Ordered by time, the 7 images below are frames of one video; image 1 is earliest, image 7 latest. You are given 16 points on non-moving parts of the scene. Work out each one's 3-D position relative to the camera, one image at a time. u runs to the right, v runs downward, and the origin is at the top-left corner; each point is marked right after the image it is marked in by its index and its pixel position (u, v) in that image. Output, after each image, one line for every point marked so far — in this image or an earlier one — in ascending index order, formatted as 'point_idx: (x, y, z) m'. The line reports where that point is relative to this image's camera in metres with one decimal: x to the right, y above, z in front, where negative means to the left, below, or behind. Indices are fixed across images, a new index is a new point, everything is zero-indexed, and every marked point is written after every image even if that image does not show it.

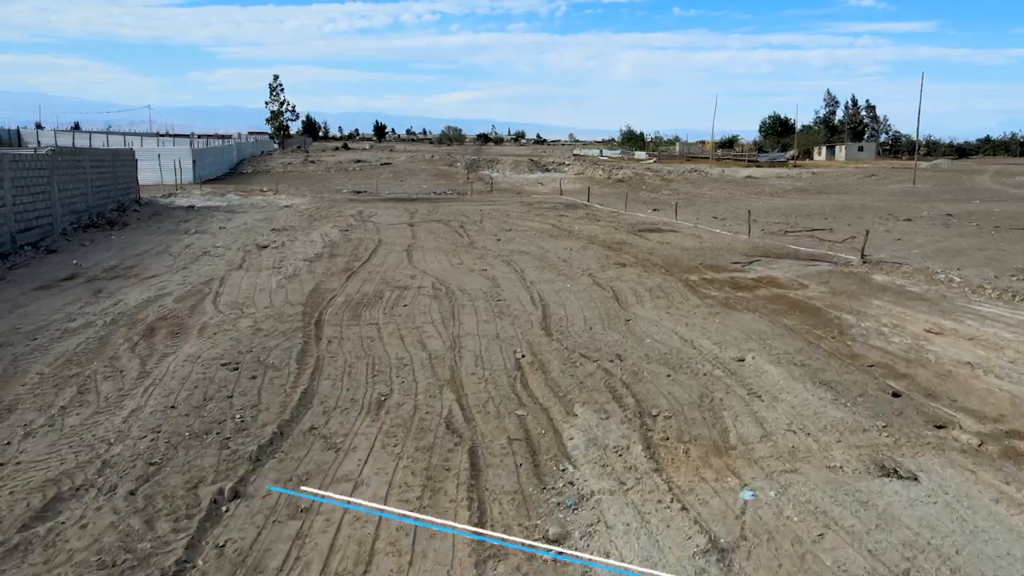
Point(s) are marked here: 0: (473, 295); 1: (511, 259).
0: (-0.7, -0.1, +12.9) m
1: (-0.1, +0.6, +16.8) m
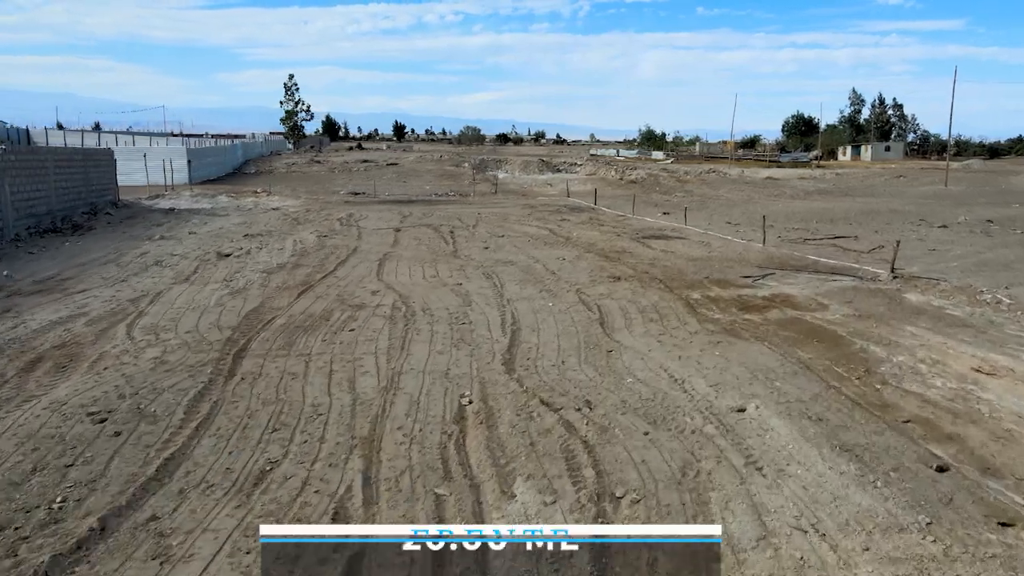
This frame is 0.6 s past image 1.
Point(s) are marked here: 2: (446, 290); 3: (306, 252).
0: (-1.1, -0.4, +11.1) m
1: (-0.4, +0.3, +15.0) m
2: (-1.2, -0.1, +13.1) m
3: (-4.8, +0.8, +17.5) m
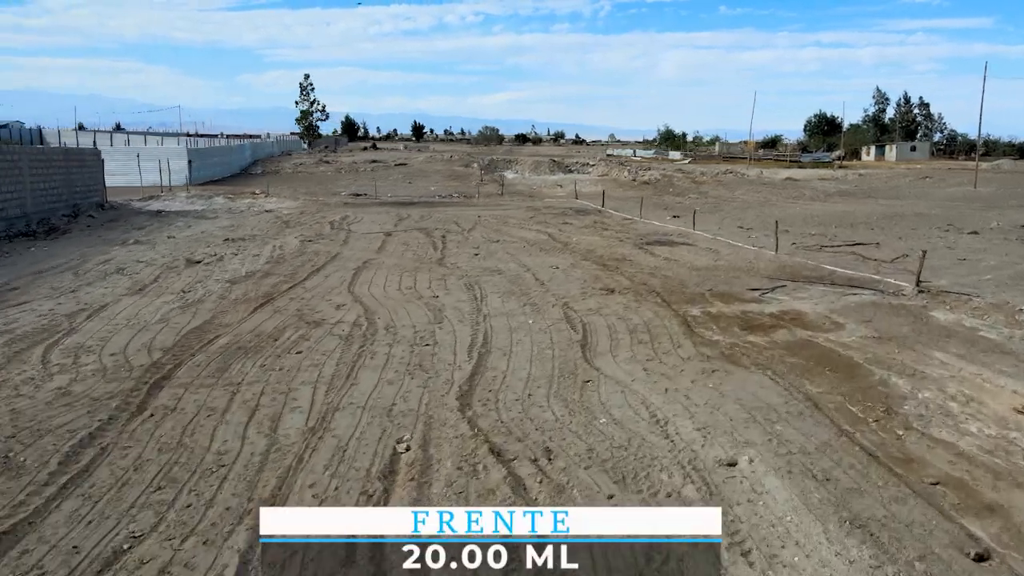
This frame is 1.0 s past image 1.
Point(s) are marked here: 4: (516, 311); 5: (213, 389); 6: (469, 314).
0: (-1.5, -0.7, +9.9) m
1: (-0.7, +0.1, +13.7) m
2: (-1.5, -0.3, +11.9) m
3: (-5.0, +0.6, +16.4) m
4: (+0.1, -0.4, +11.6) m
5: (-3.1, -1.0, +7.8) m
6: (-0.7, -0.4, +11.4) m
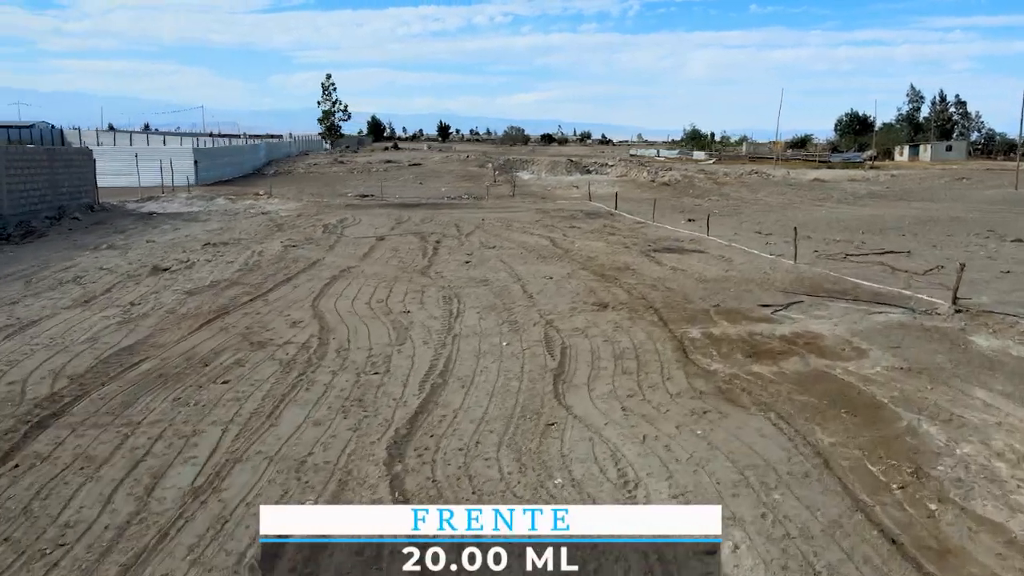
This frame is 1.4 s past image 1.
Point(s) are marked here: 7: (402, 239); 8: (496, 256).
0: (-1.9, -0.9, +8.7) m
1: (-0.9, -0.1, +12.4) m
2: (-1.8, -0.5, +10.6) m
3: (-5.1, +0.4, +15.2) m
4: (-0.3, -0.6, +10.3) m
5: (-3.6, -1.2, +6.6) m
6: (-1.0, -0.6, +10.1) m
7: (-2.9, +1.3, +19.5) m
8: (-0.4, +0.7, +16.8) m
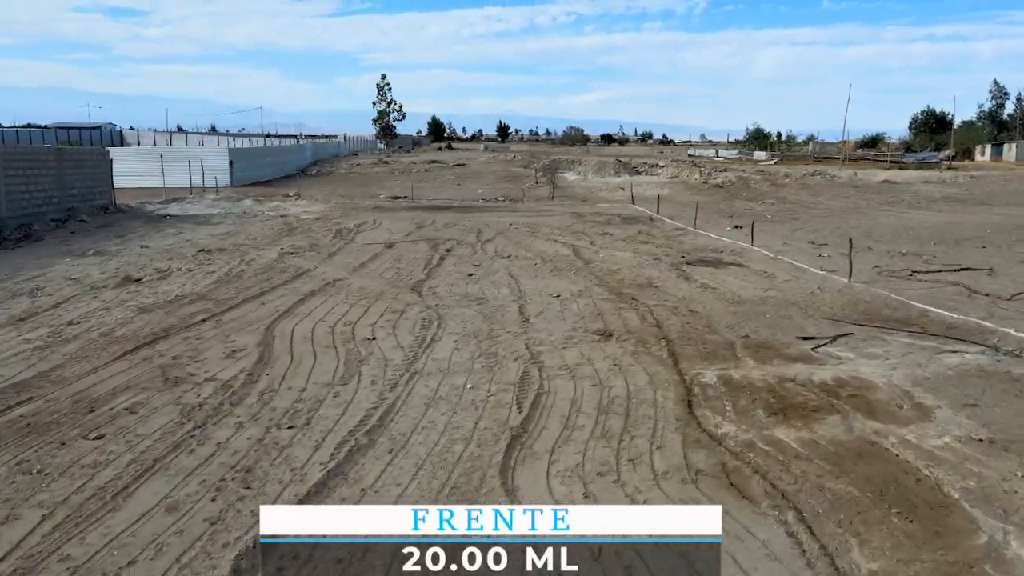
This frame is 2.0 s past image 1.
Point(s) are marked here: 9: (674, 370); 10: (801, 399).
0: (-2.3, -1.1, +7.0) m
1: (-1.0, -0.4, +10.7) m
2: (-2.1, -0.8, +9.0) m
3: (-5.0, +0.2, +13.8) m
4: (-0.6, -0.9, +8.5) m
5: (-4.1, -1.5, +5.1) m
6: (-1.3, -0.9, +8.4) m
7: (-2.4, +1.0, +17.9) m
8: (-0.1, +0.4, +15.0) m
9: (+1.8, -0.9, +8.2) m
10: (+2.8, -1.1, +7.3) m
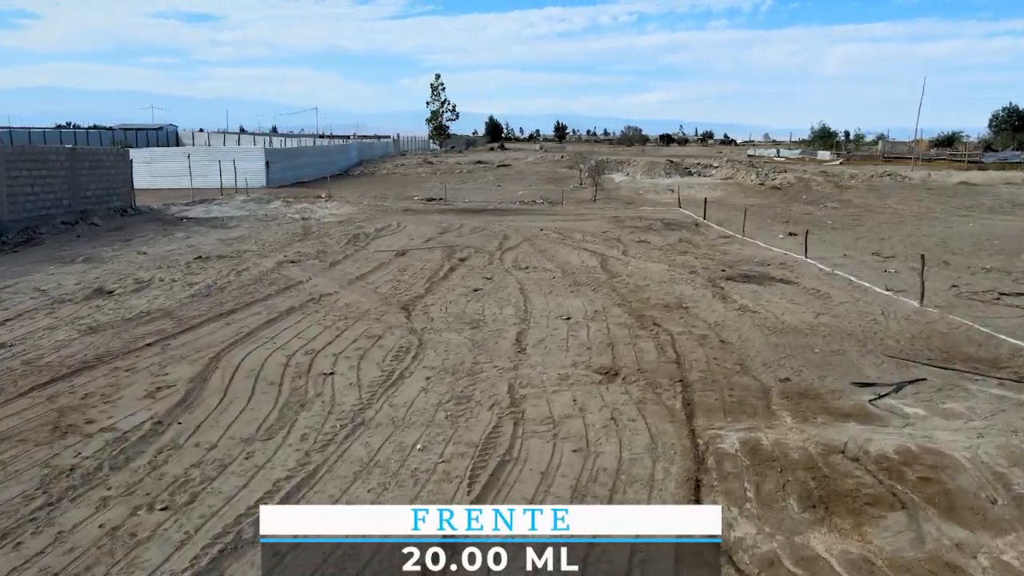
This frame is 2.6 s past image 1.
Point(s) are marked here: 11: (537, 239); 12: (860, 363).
0: (-2.7, -1.4, +5.5) m
1: (-1.1, -0.7, +9.1) m
2: (-2.3, -1.0, +7.4) m
3: (-4.8, 0.0, +12.5) m
4: (-0.8, -1.2, +6.9) m
5: (-4.7, -1.7, +3.8) m
6: (-1.6, -1.2, +6.8) m
7: (-1.9, +0.7, +16.4) m
8: (+0.1, +0.1, +13.3) m
9: (+1.5, -1.2, +6.4) m
10: (+2.4, -1.4, +5.4) m
11: (+0.6, +1.3, +19.2) m
12: (+3.8, -0.8, +8.1) m
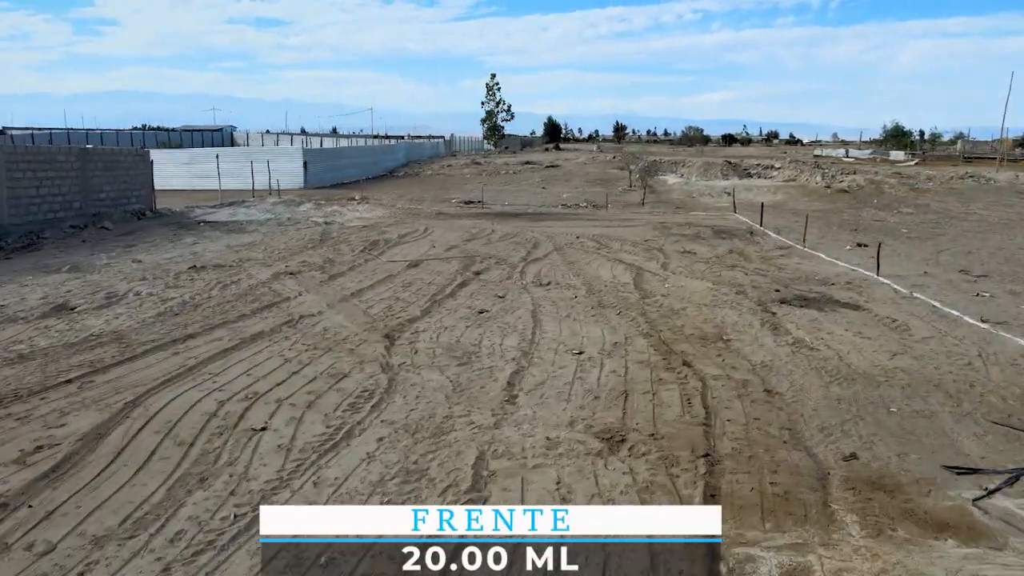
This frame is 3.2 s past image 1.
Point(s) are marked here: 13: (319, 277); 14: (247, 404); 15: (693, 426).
0: (-3.1, -1.7, +3.9) m
1: (-1.2, -1.0, +7.4) m
2: (-2.5, -1.3, +5.8) m
3: (-4.7, -0.3, +11.1) m
4: (-1.1, -1.5, +5.1) m
5: (-5.2, -2.0, +2.3) m
6: (-1.9, -1.5, +5.1) m
7: (-1.4, +0.4, +14.7) m
8: (+0.3, -0.2, +11.4) m
9: (+1.2, -1.5, +4.5) m
10: (+2.0, -1.7, +3.4) m
11: (+1.3, +0.9, +17.4) m
12: (+3.6, -1.1, +6.0) m
13: (-3.5, +0.2, +13.8) m
14: (-2.4, -1.0, +7.0) m
15: (+1.6, -1.1, +6.4) m
